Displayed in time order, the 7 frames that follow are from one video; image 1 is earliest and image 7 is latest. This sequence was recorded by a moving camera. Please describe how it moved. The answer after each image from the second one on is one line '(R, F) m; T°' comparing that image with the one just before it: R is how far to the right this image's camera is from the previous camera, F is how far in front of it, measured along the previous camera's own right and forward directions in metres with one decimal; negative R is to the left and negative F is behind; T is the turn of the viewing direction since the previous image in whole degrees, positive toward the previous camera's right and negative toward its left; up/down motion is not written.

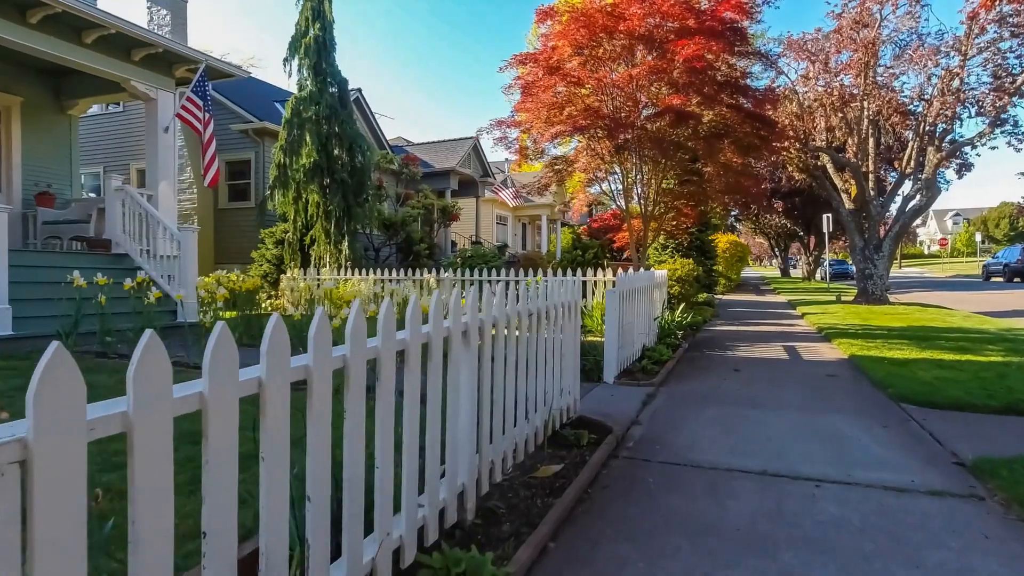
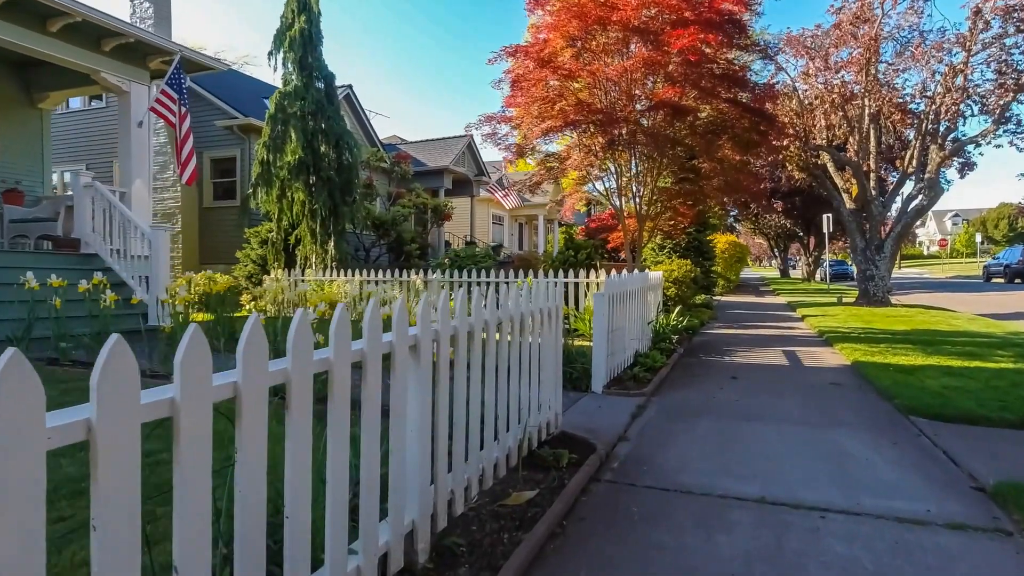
(+0.2, +0.4) m; 0°
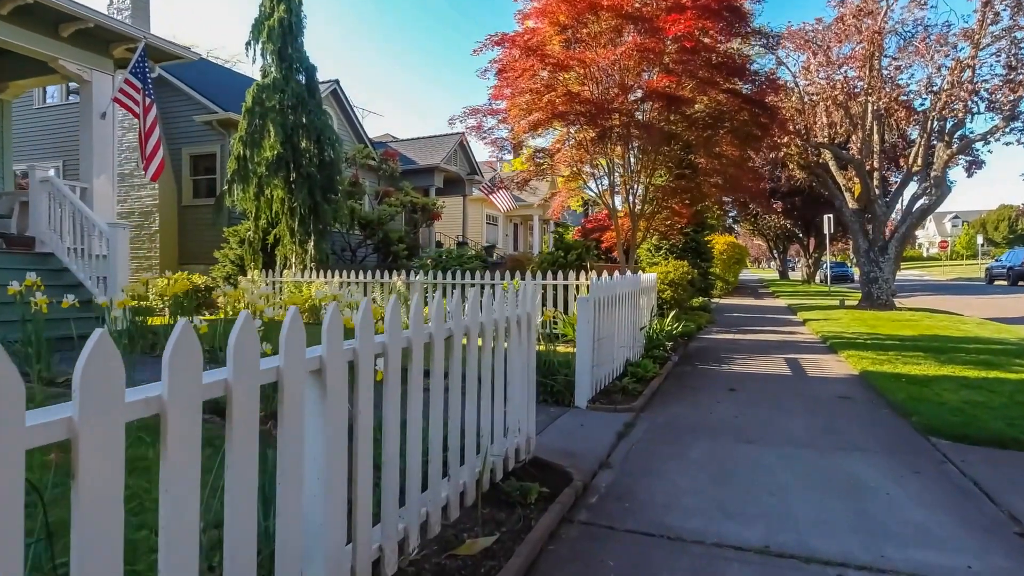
(+0.2, +0.6) m; 0°
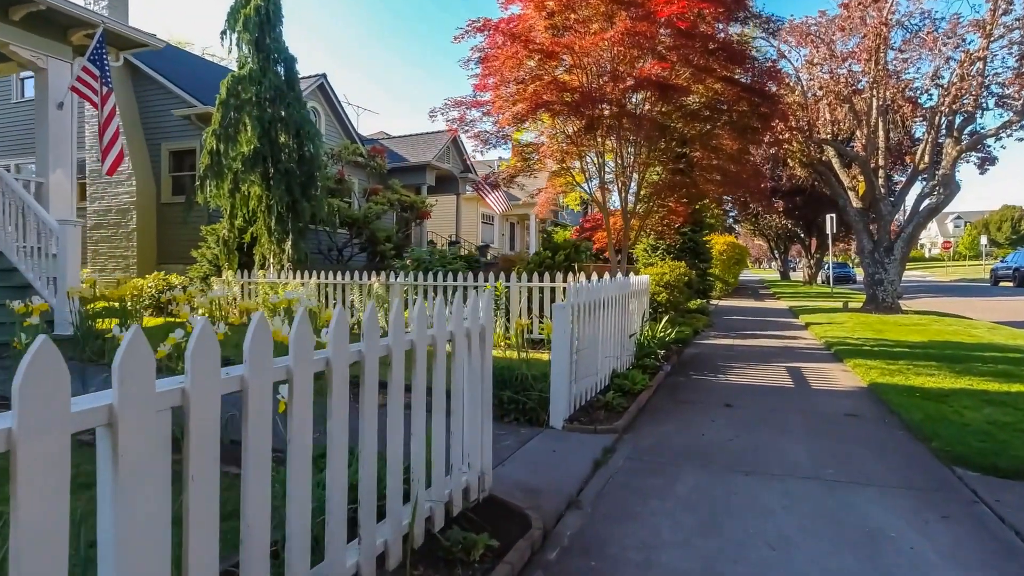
(+0.3, +0.6) m; 0°
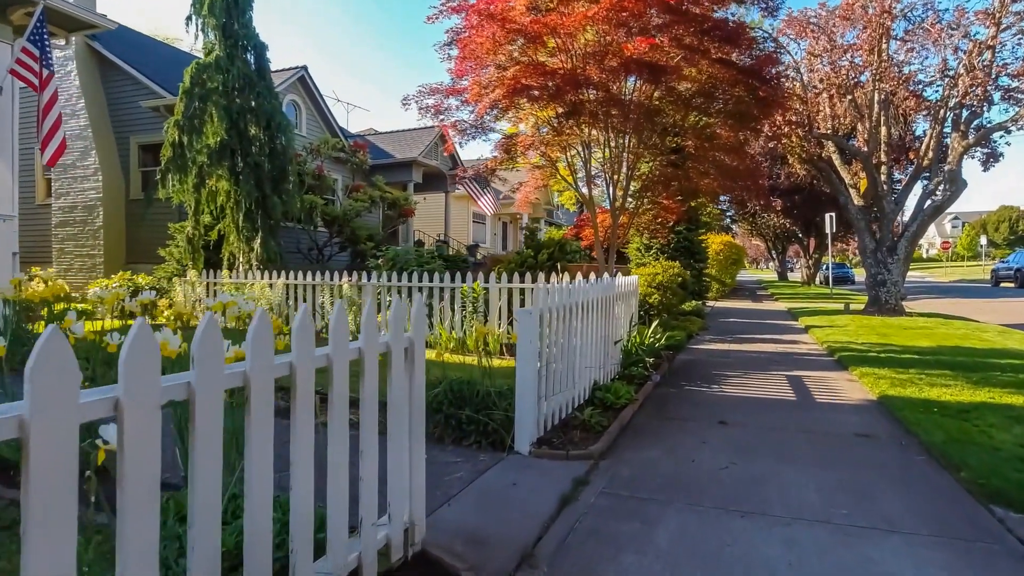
(+0.3, +0.7) m; 0°
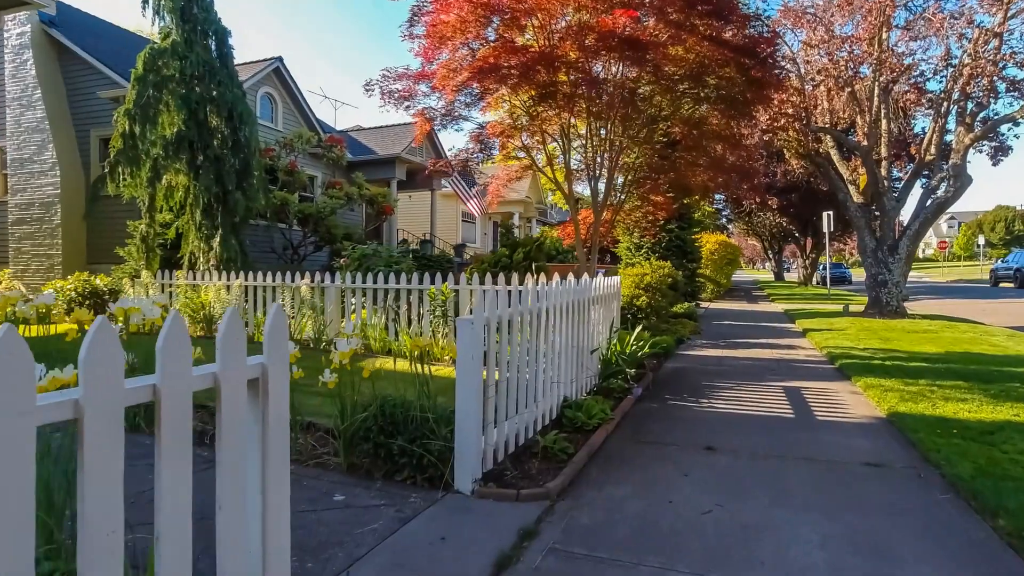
(+0.3, +0.8) m; 0°
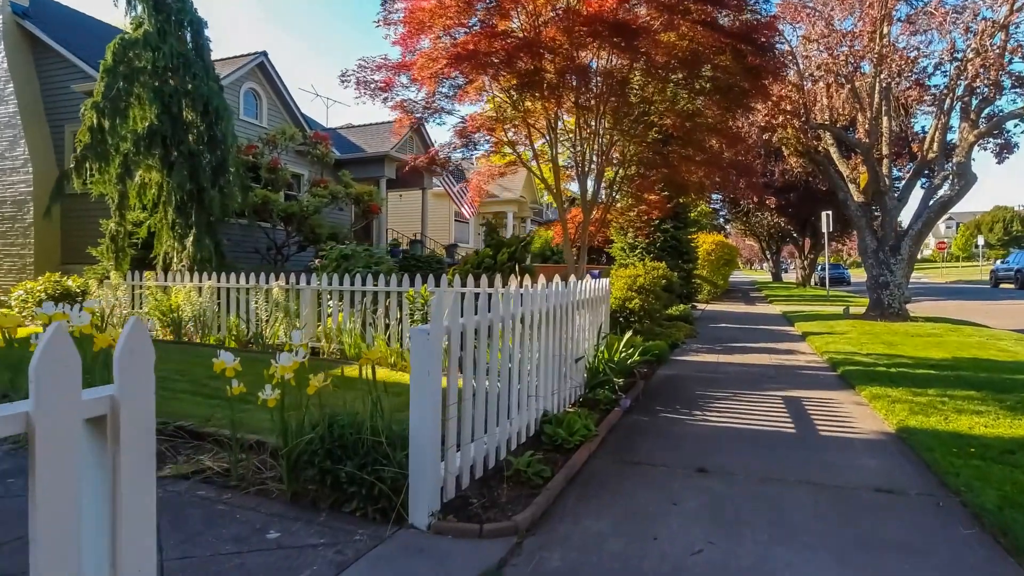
(+0.2, +0.5) m; 0°
